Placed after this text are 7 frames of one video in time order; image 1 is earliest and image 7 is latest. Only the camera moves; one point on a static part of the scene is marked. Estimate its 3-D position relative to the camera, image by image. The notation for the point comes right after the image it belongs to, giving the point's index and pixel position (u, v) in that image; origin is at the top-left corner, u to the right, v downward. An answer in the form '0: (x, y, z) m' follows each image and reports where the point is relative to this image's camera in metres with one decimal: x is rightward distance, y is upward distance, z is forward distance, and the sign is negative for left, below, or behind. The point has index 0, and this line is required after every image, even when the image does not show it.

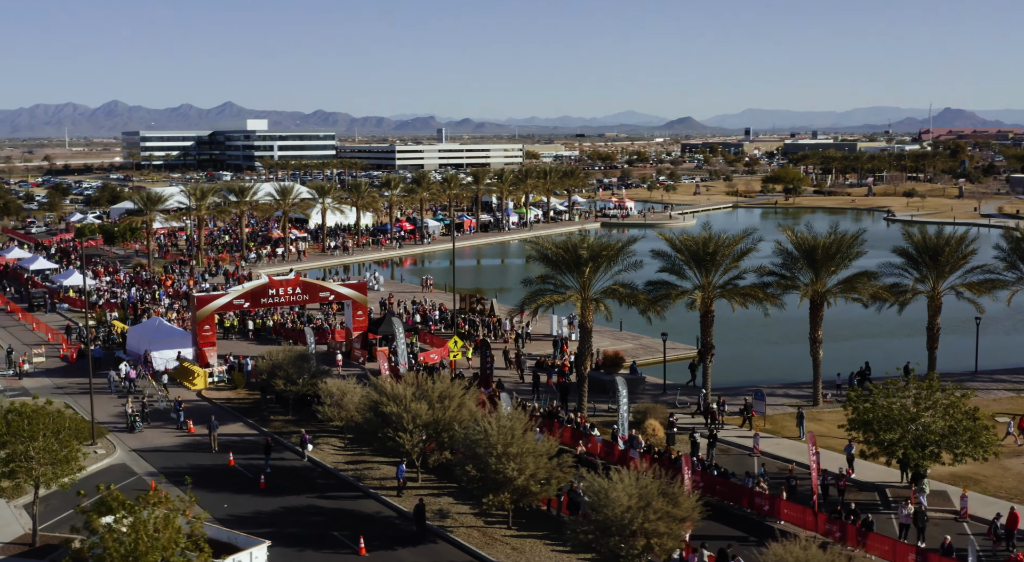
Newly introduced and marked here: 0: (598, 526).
0: (+1.7, -4.7, +19.9) m
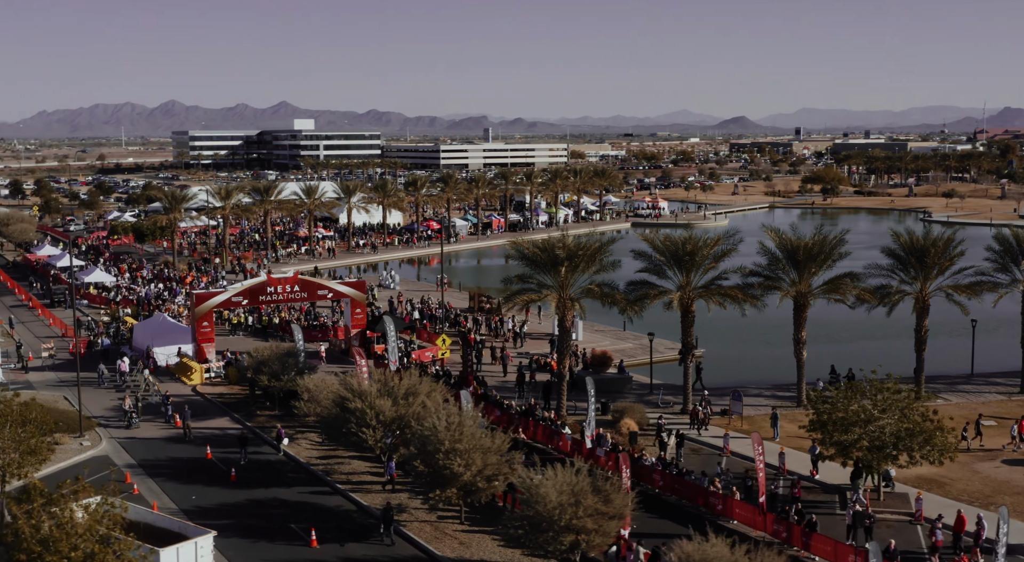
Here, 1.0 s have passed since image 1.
0: (+0.4, -4.7, +20.1) m
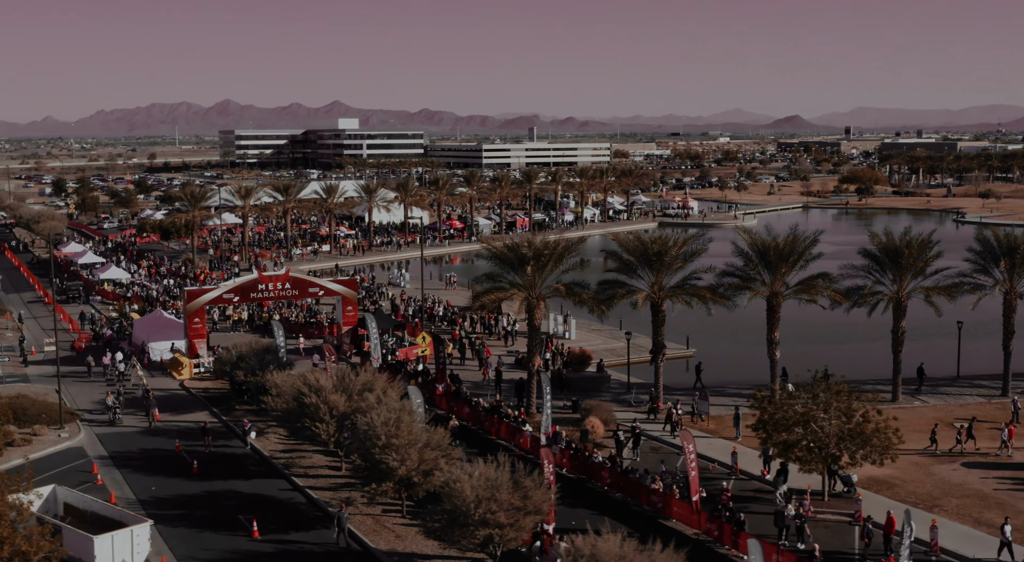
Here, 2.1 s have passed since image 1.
0: (-1.3, -4.7, +20.5) m
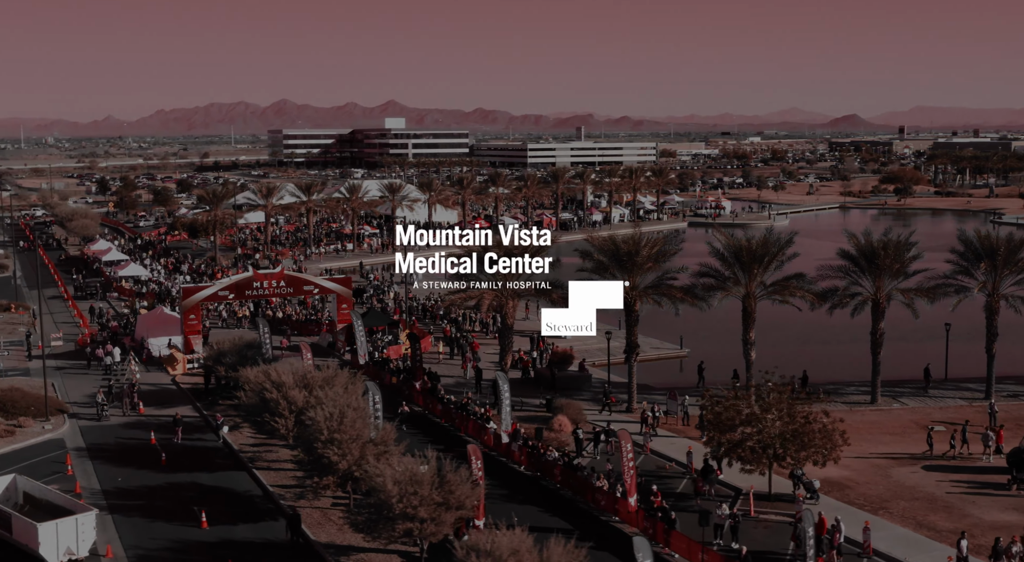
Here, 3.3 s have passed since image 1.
0: (-2.8, -4.6, +20.9) m
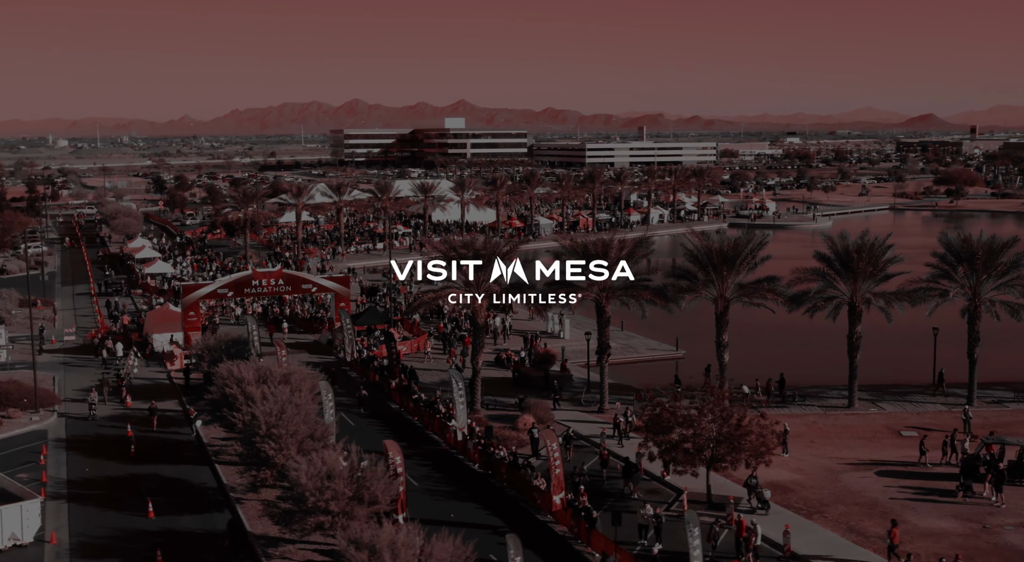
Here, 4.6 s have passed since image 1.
0: (-4.6, -4.6, +21.5) m
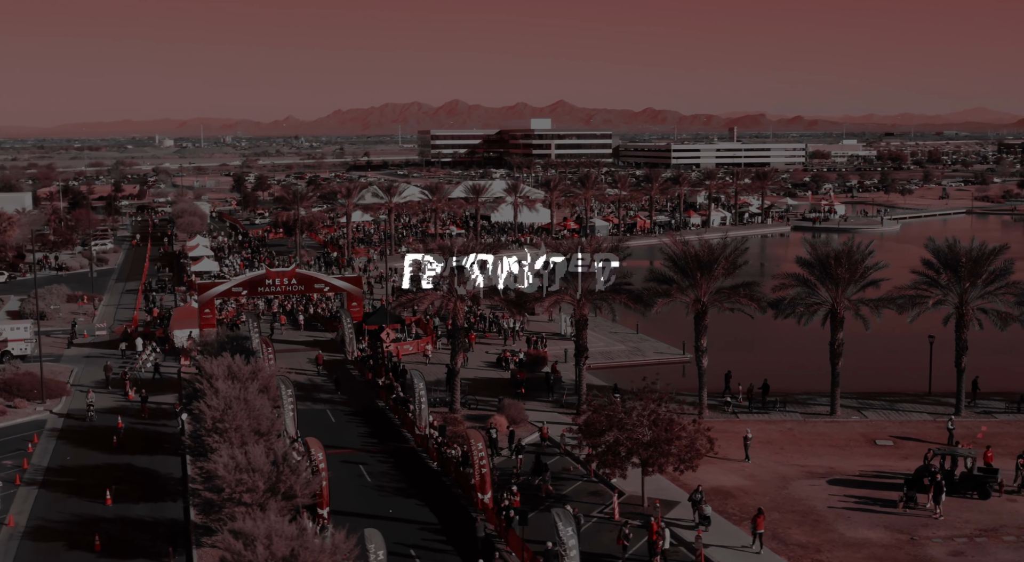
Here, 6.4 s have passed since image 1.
0: (-6.6, -4.6, +22.5) m
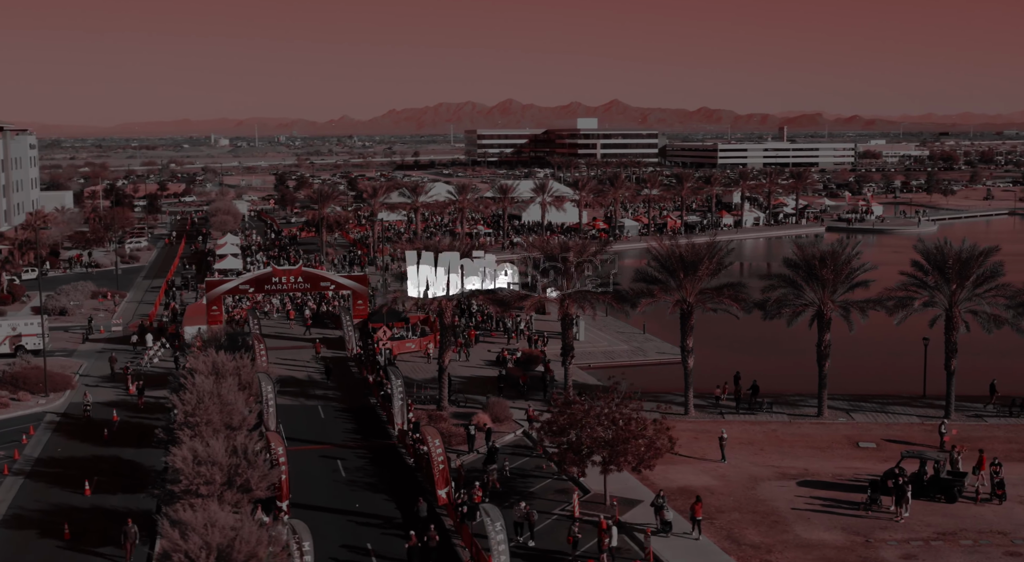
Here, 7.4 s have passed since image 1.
0: (-7.6, -4.6, +23.1) m
